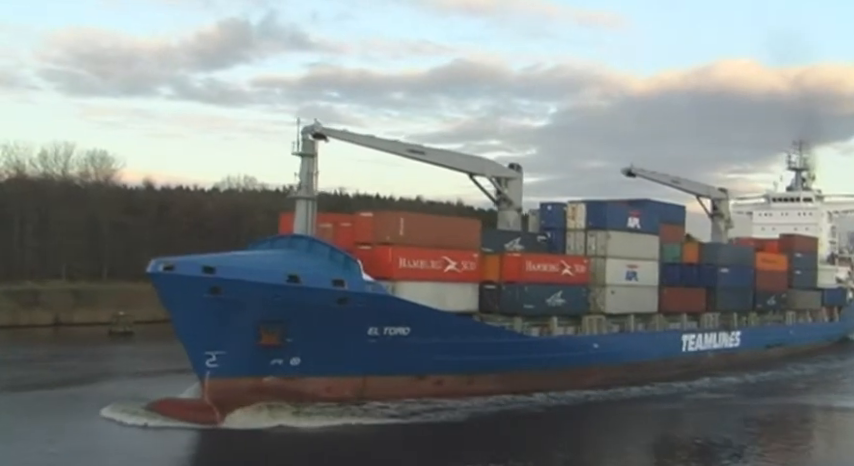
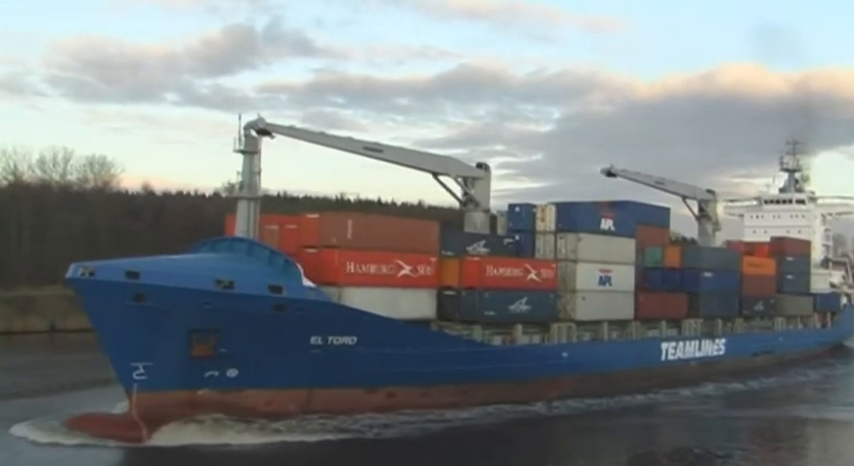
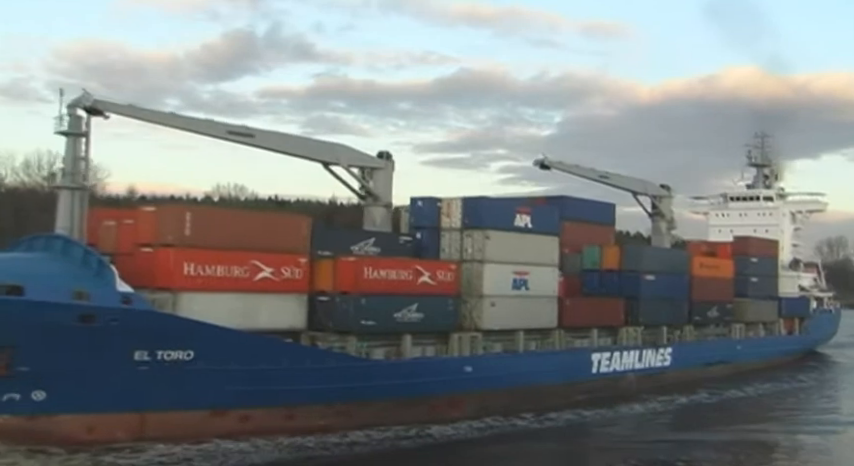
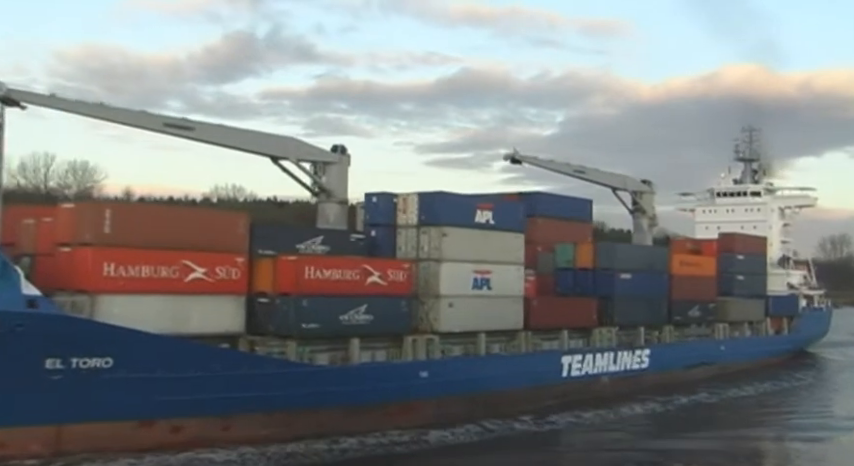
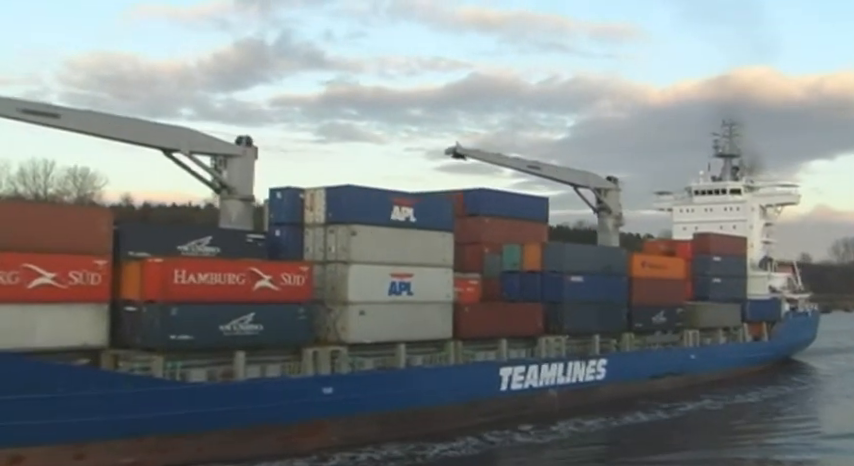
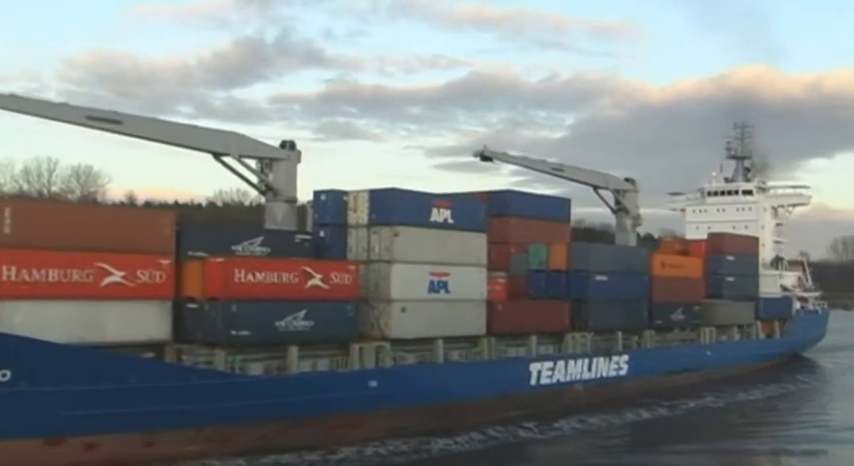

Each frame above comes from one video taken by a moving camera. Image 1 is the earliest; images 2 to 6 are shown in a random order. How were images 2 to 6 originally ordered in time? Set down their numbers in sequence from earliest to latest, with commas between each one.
2, 3, 4, 6, 5
